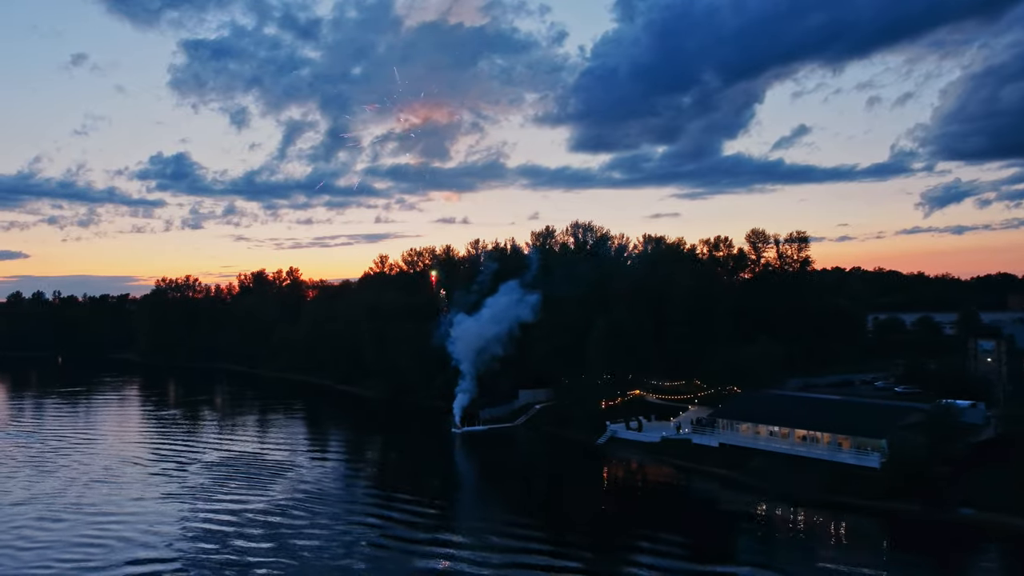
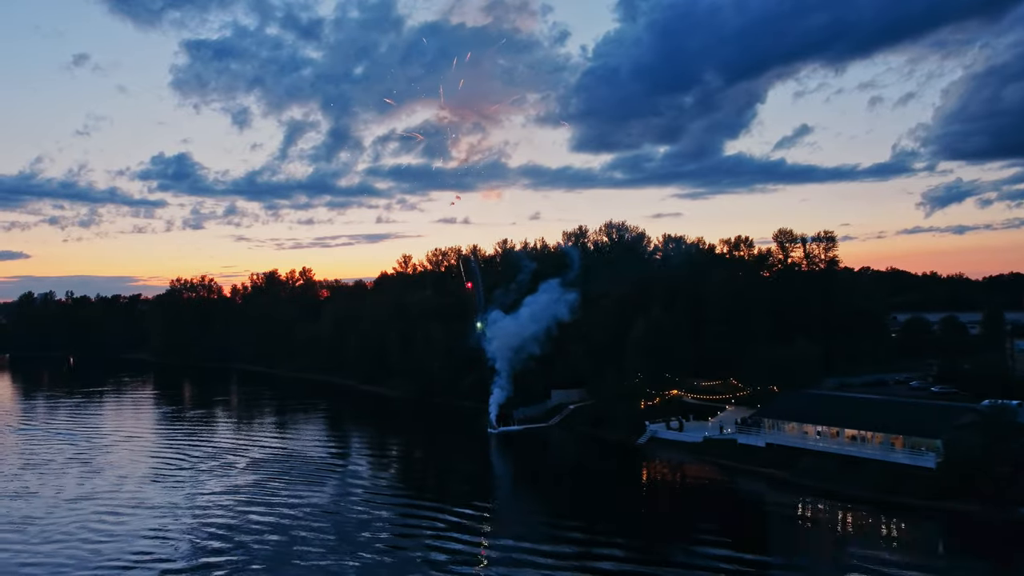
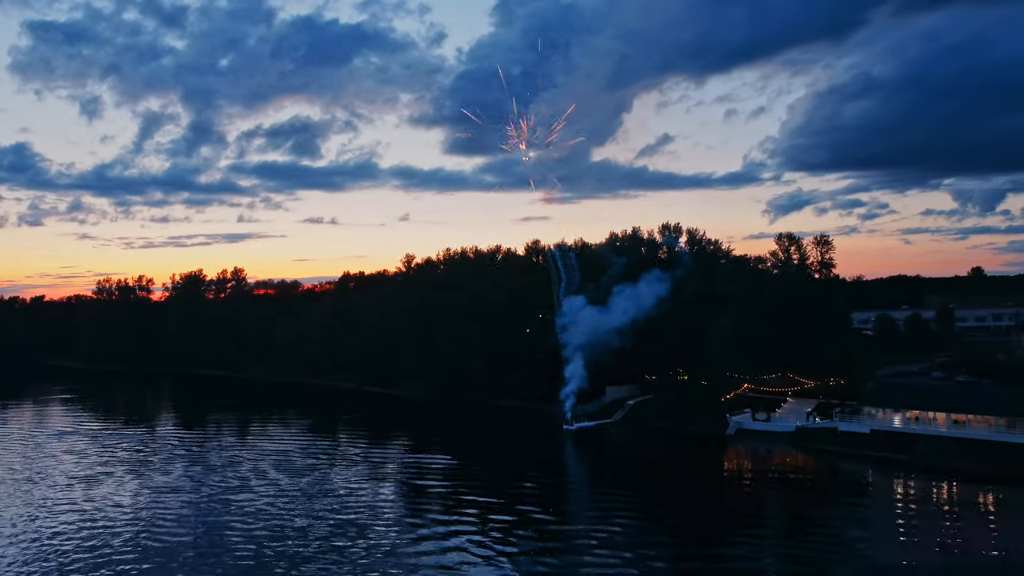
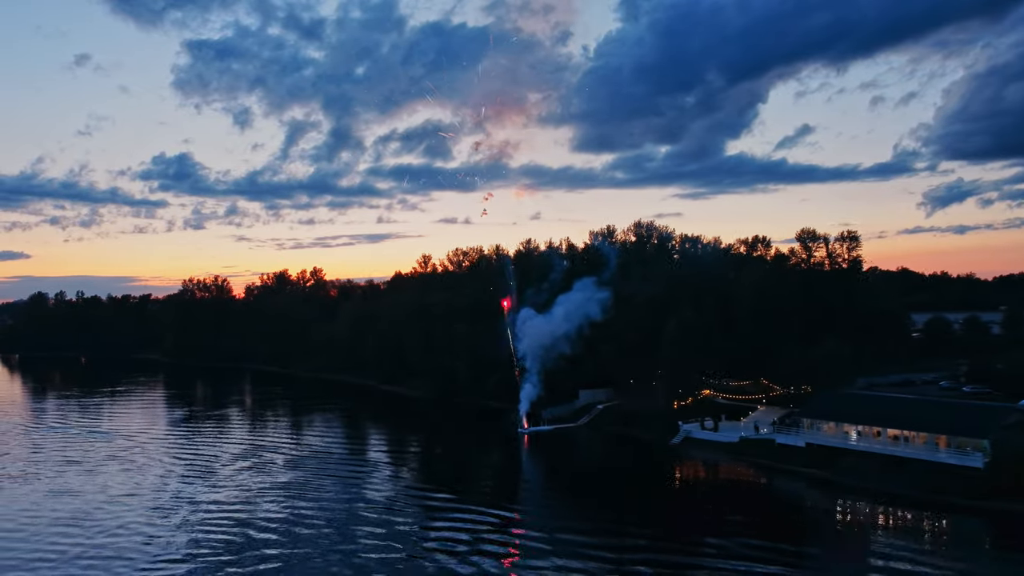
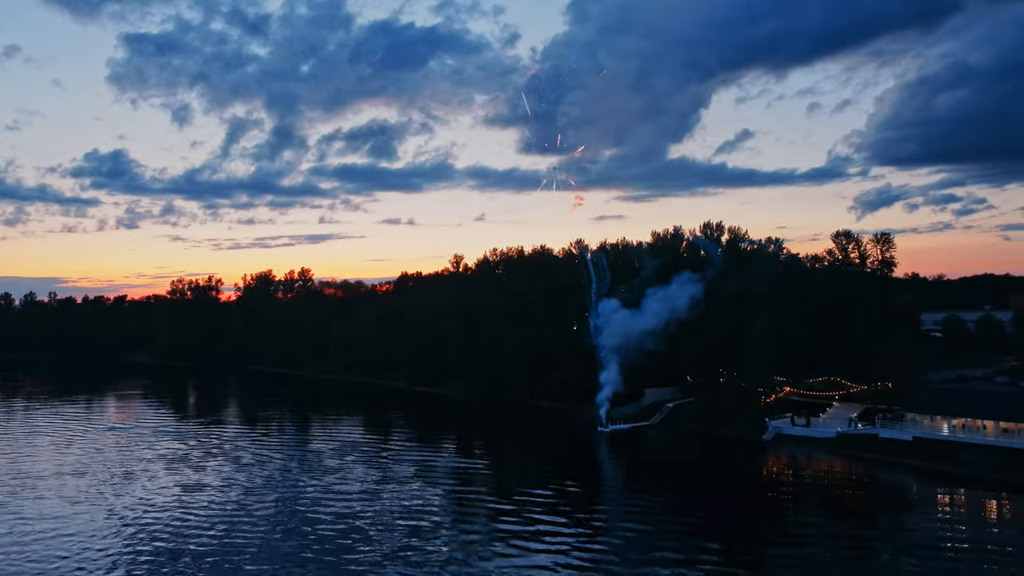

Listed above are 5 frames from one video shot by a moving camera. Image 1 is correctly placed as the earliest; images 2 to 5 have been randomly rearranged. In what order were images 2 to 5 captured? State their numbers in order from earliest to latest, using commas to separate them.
2, 4, 5, 3
